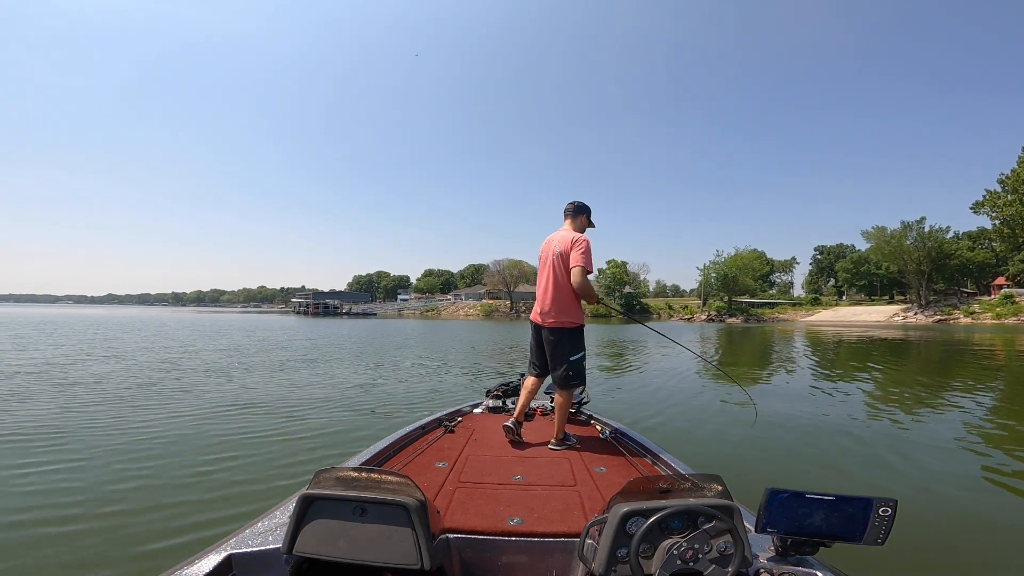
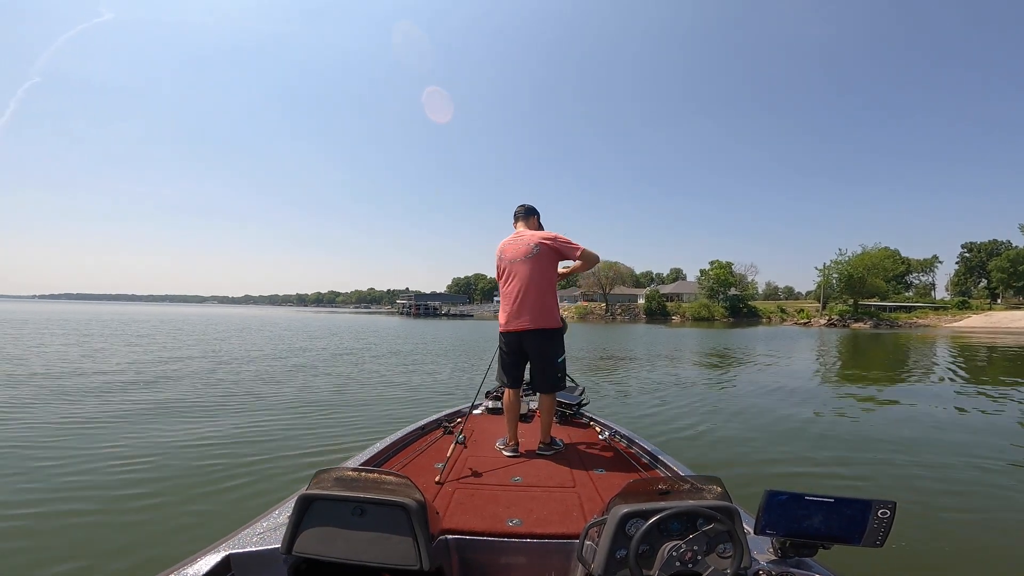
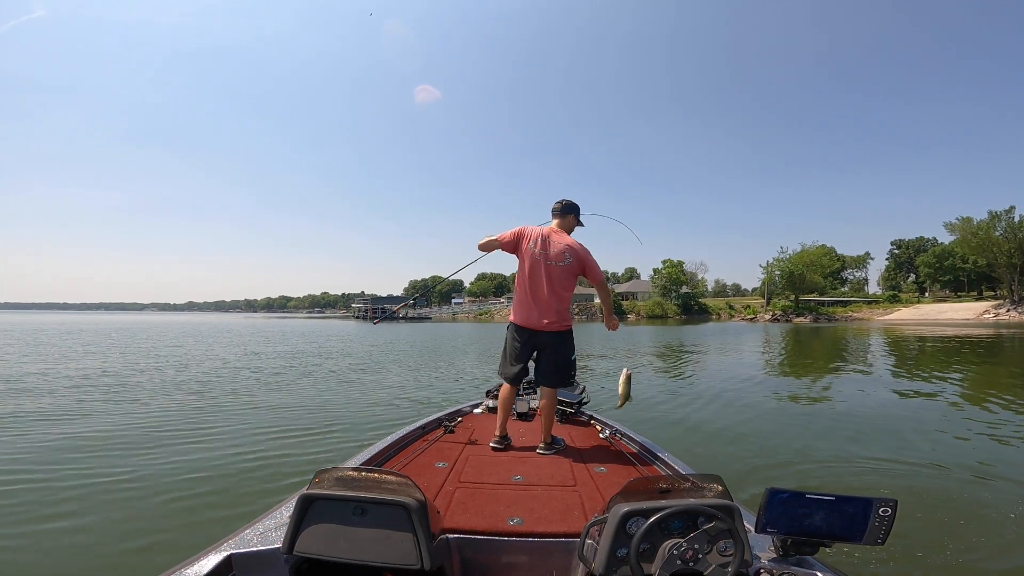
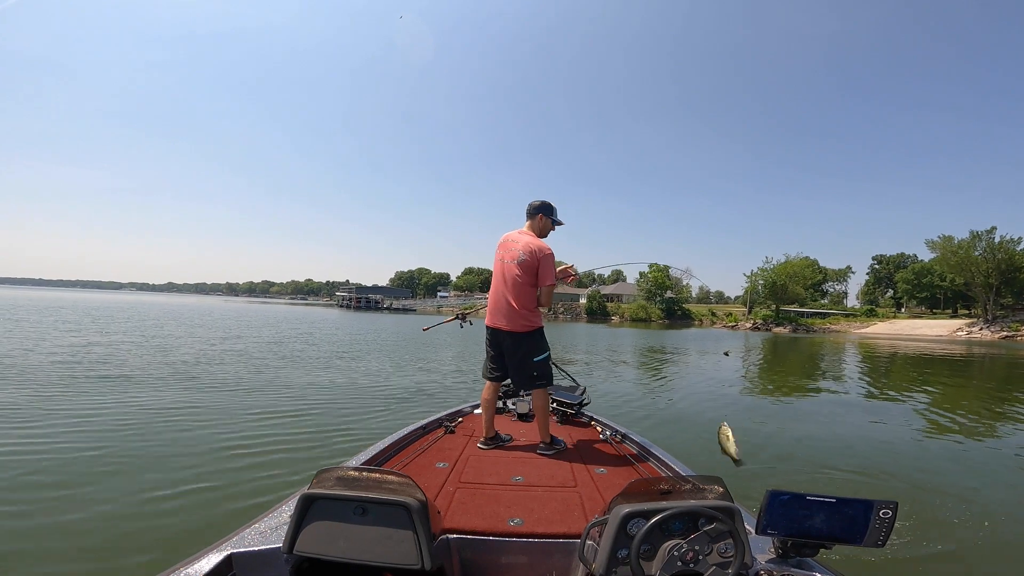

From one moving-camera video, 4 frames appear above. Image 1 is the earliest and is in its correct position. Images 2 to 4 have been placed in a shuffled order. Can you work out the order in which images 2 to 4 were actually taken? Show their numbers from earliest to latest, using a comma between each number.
4, 3, 2
